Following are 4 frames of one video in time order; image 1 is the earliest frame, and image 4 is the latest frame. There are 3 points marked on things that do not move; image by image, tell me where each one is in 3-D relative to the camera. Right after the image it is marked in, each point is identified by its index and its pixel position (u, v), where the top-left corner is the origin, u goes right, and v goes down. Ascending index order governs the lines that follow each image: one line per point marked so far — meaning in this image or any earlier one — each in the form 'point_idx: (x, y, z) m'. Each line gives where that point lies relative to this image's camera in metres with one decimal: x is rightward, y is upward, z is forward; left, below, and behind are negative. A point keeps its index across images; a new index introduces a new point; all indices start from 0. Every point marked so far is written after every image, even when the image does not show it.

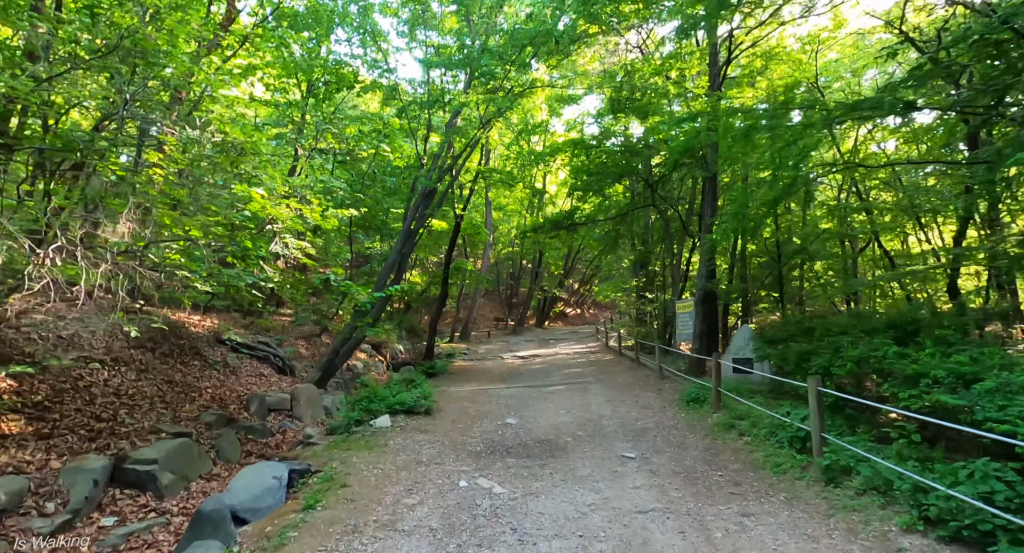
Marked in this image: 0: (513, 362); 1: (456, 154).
0: (0.0, -2.6, +18.0) m
1: (-1.3, +2.8, +13.6) m
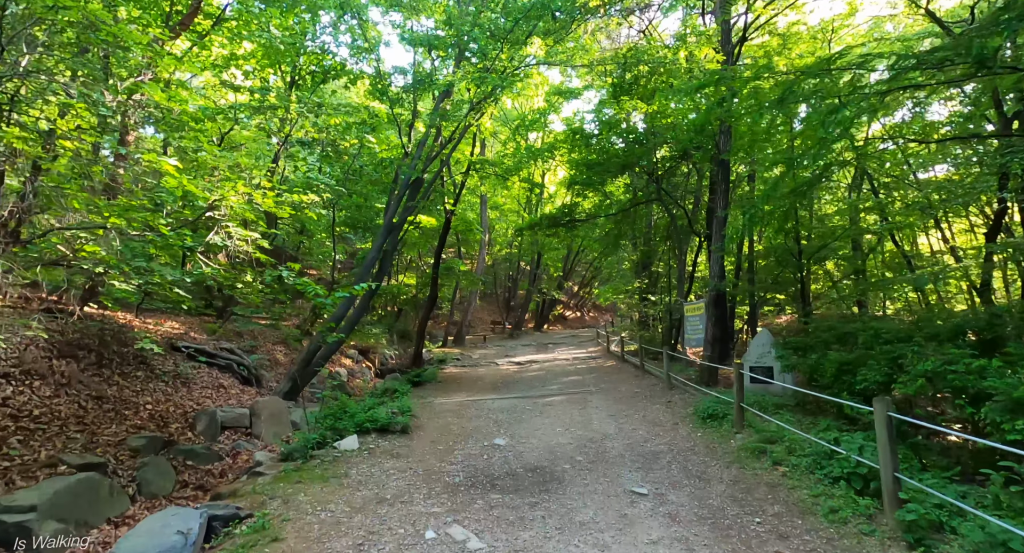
0: (-0.1, -2.6, +16.9) m
1: (-1.4, +2.8, +12.5) m
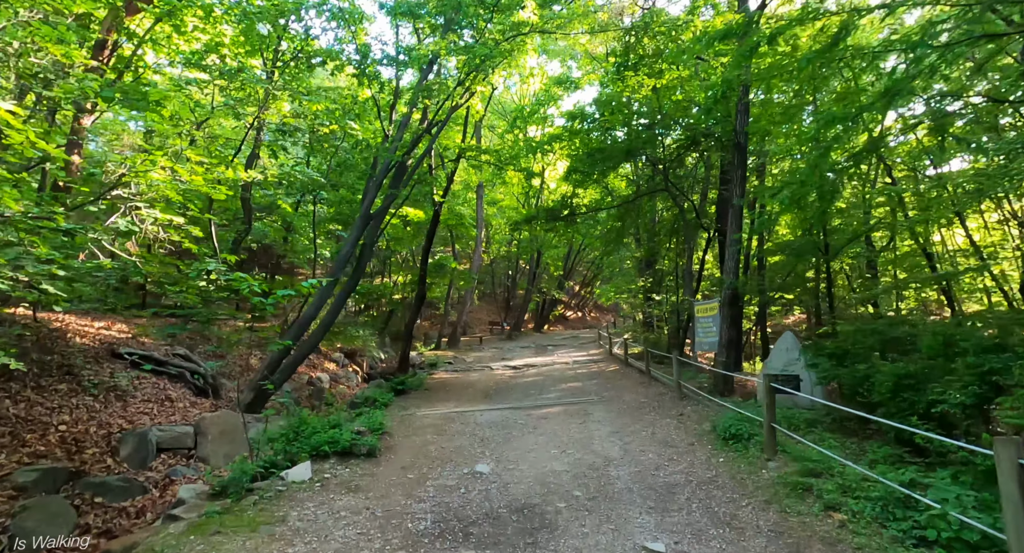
0: (-0.2, -2.6, +15.7) m
1: (-1.6, +2.9, +11.3) m
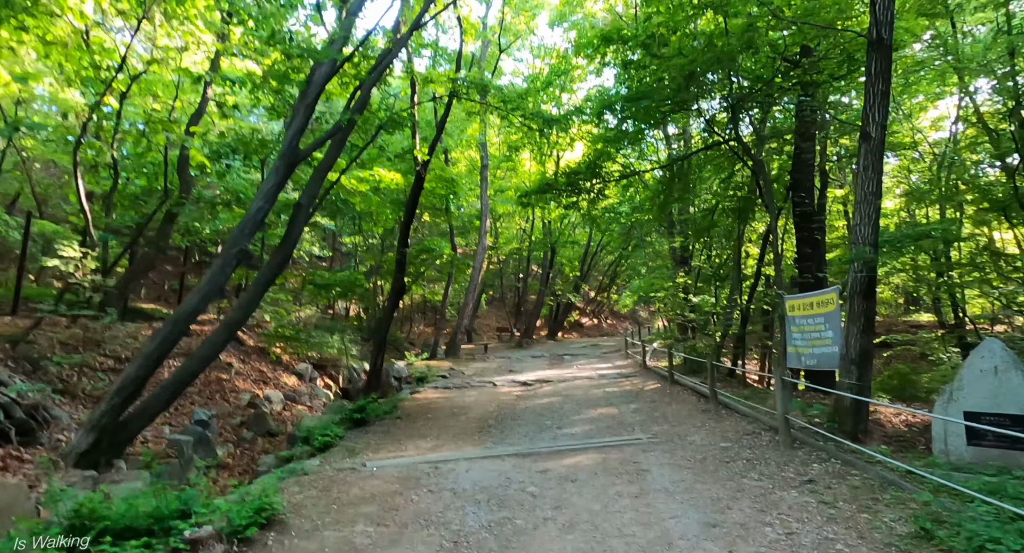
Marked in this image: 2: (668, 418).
0: (-0.1, -2.4, +12.1) m
1: (-1.5, +3.2, +7.8) m
2: (+2.2, -2.0, +8.3) m
